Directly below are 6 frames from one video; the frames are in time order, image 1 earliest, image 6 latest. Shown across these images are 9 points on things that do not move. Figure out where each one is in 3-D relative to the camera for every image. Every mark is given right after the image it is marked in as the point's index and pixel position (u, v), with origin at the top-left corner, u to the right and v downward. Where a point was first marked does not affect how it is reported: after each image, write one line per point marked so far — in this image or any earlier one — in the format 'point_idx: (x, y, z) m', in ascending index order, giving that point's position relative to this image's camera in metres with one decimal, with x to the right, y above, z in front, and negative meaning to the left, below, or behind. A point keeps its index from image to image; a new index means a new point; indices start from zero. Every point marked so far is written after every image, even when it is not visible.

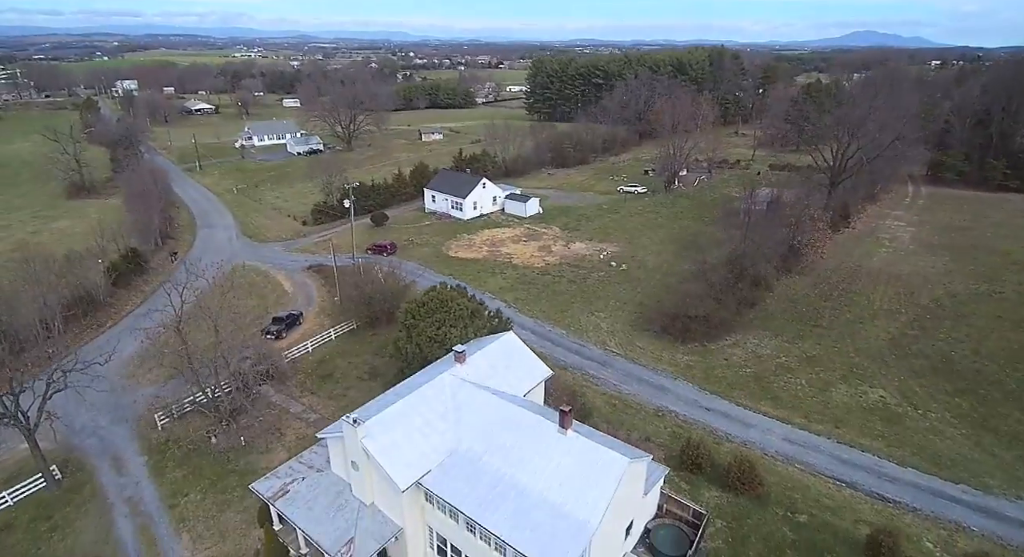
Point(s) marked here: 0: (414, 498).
0: (-3.5, -7.9, +19.7) m
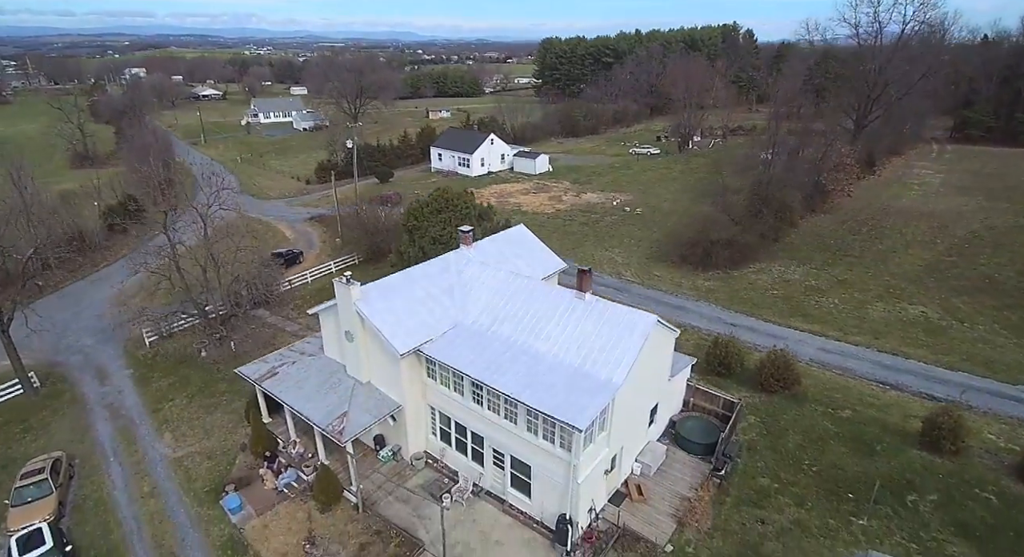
0: (-3.1, -3.0, +17.6) m
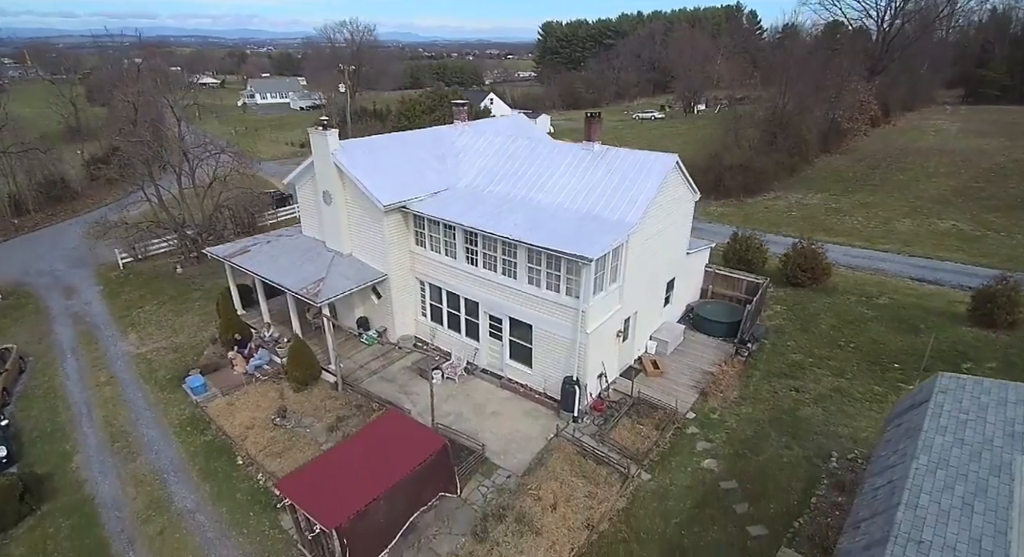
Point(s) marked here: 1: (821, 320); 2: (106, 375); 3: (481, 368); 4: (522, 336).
0: (-3.1, +1.2, +15.6) m
1: (+9.6, -1.3, +17.1) m
2: (-12.8, -3.0, +17.4) m
3: (-0.9, -2.5, +15.4) m
4: (+0.3, -1.5, +14.2) m
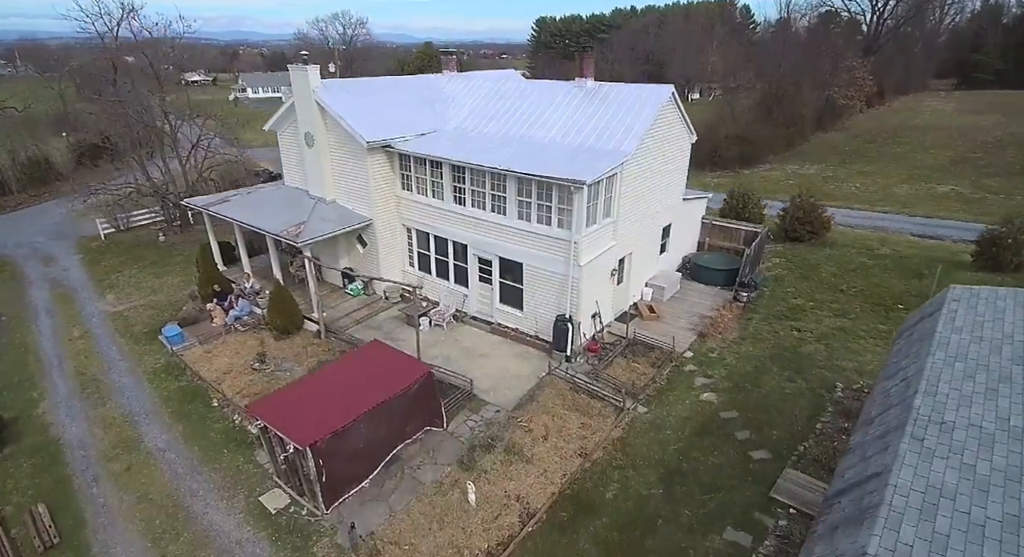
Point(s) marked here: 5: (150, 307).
0: (-3.4, +2.7, +15.0) m
1: (+9.3, +0.3, +16.6) m
2: (-13.1, -1.6, +16.7) m
3: (-1.1, -1.0, +14.8) m
4: (0.0, 0.0, +13.6) m
5: (-11.7, -0.9, +17.8) m
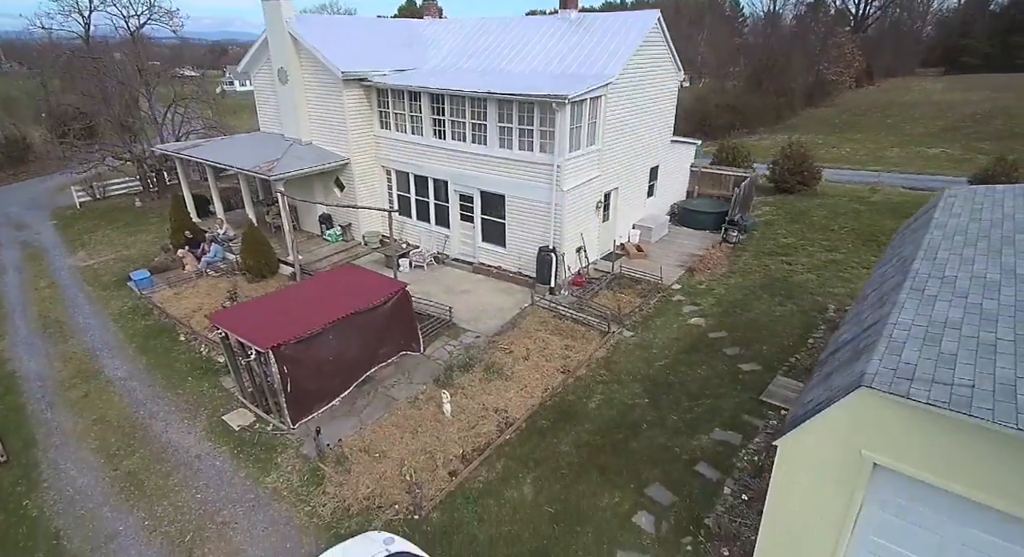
0: (-3.9, +4.2, +14.5) m
1: (+8.8, +1.9, +16.3) m
2: (-13.5, -0.1, +16.0) m
3: (-1.5, +0.6, +14.3) m
4: (-0.4, +1.6, +13.1) m
5: (-12.2, +0.6, +17.1) m
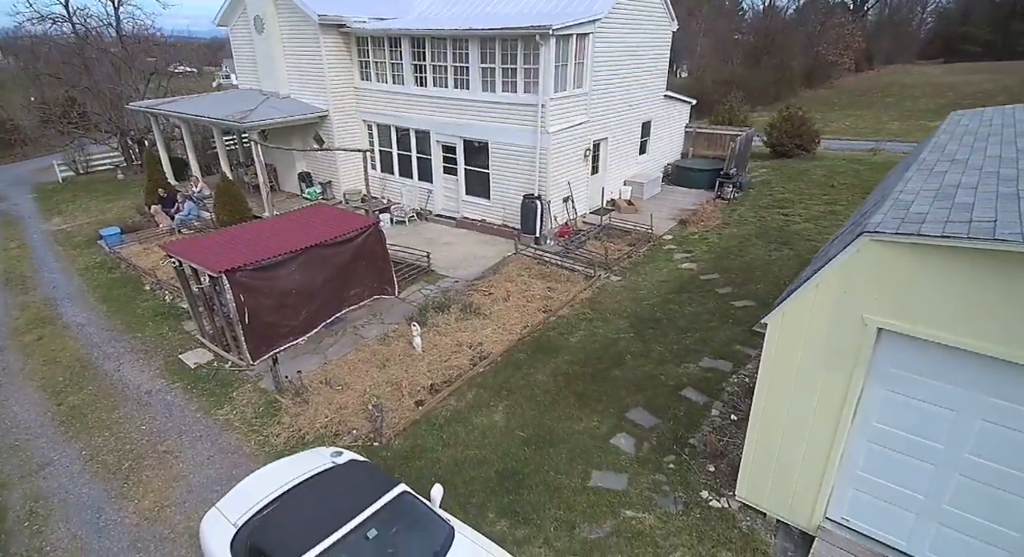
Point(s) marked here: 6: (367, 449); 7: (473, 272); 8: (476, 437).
0: (-4.2, +5.3, +13.9) m
1: (+8.5, +3.0, +15.7) m
2: (-13.9, +1.0, +15.4) m
3: (-1.9, +1.6, +13.8) m
4: (-0.8, +2.7, +12.6) m
5: (-12.5, +1.6, +16.6) m
6: (-1.6, -1.9, +6.0) m
7: (-0.7, +0.1, +10.5) m
8: (-0.4, -1.7, +6.0) m
